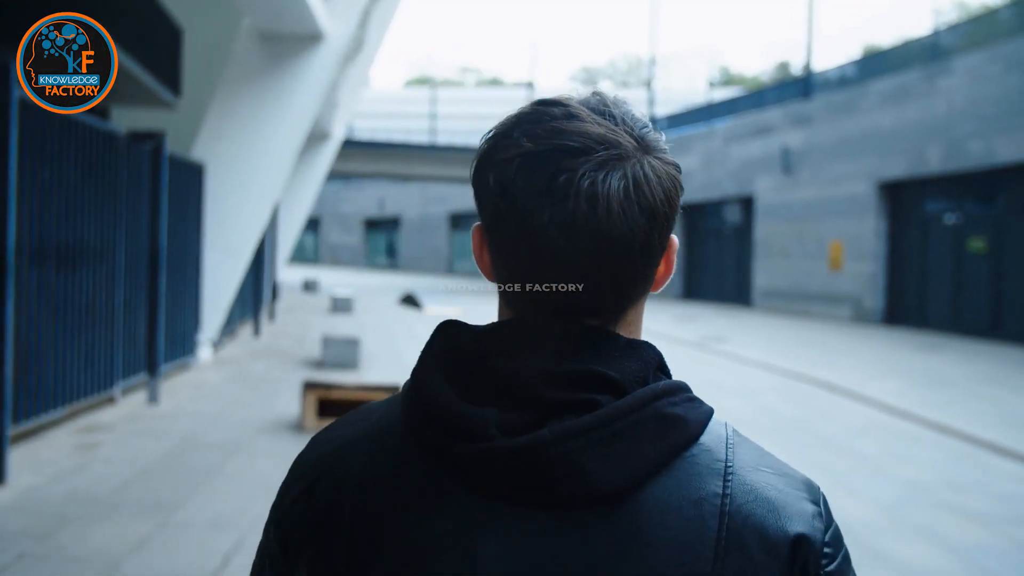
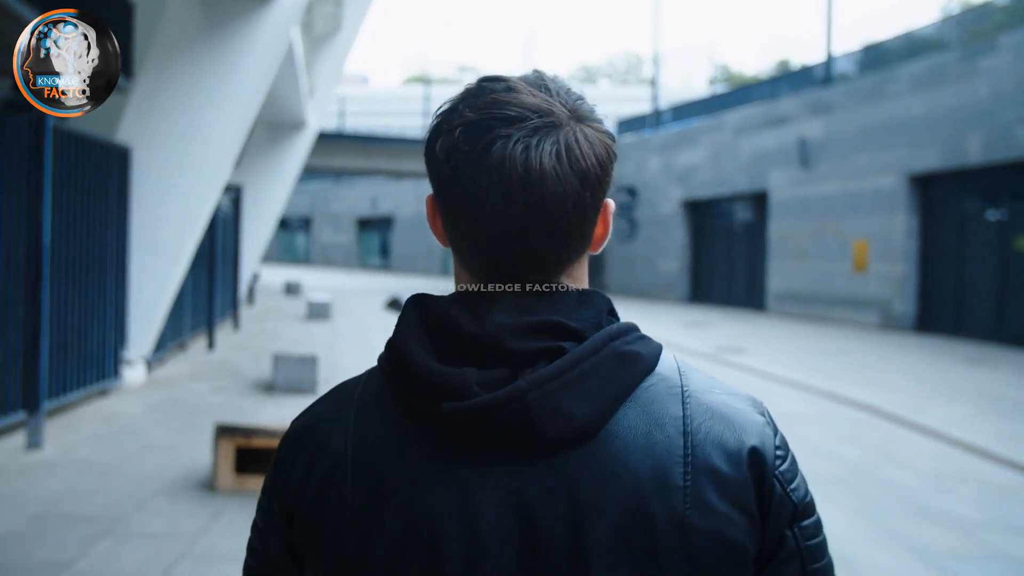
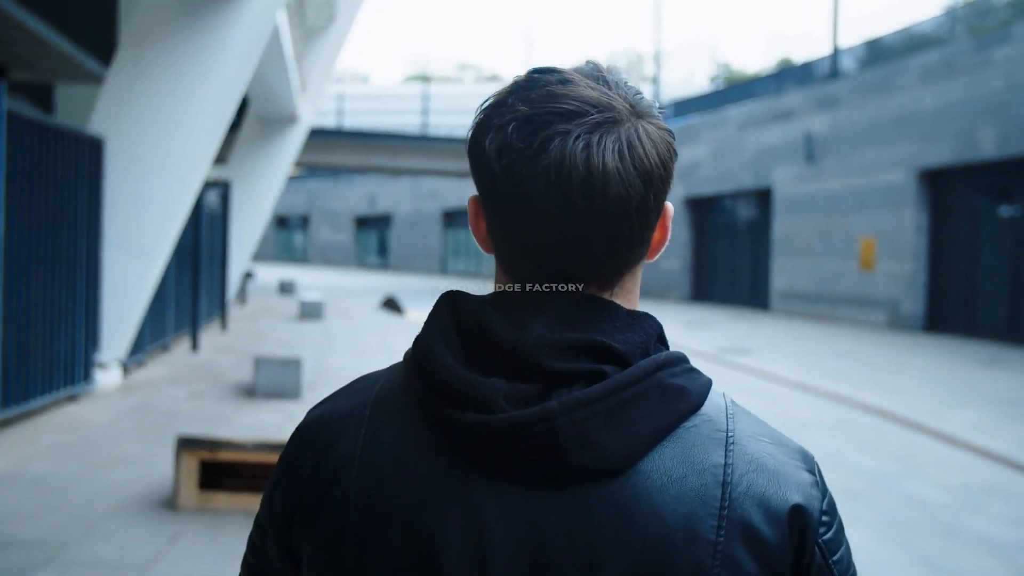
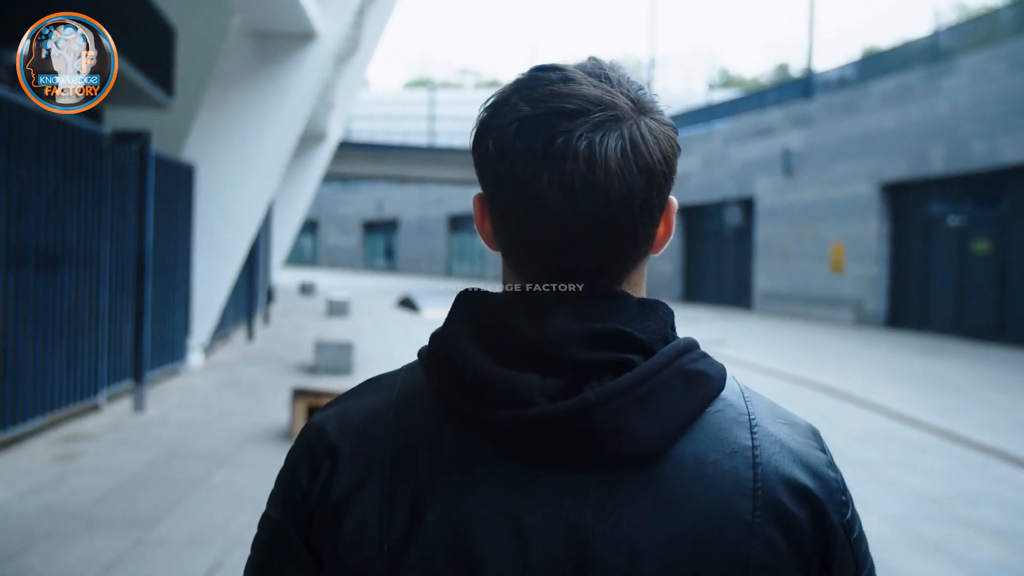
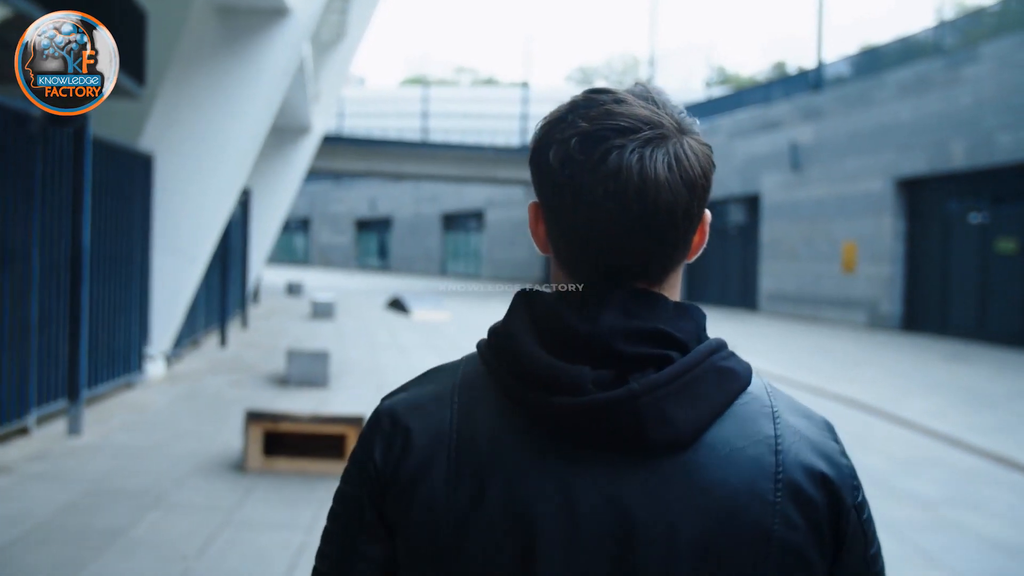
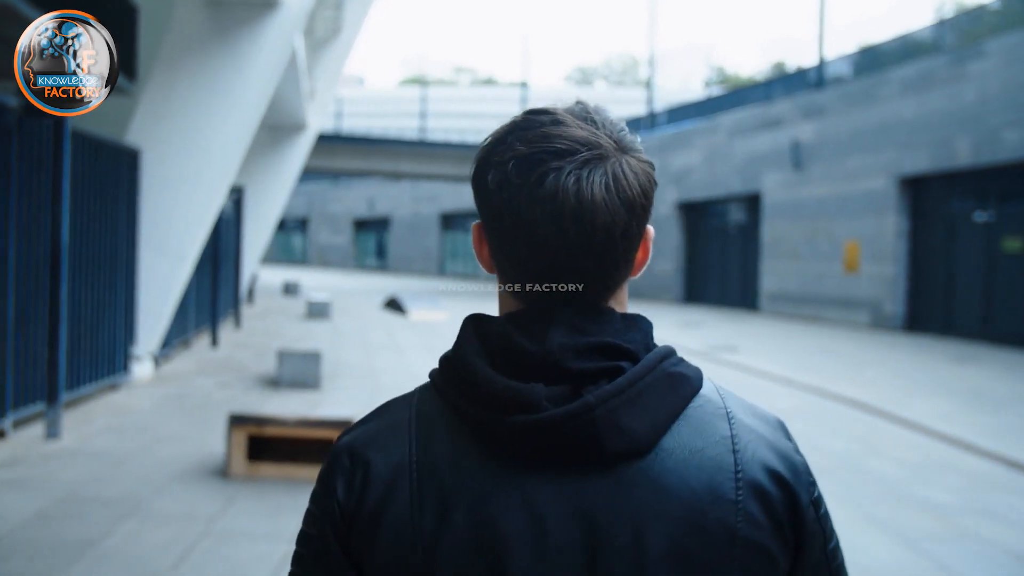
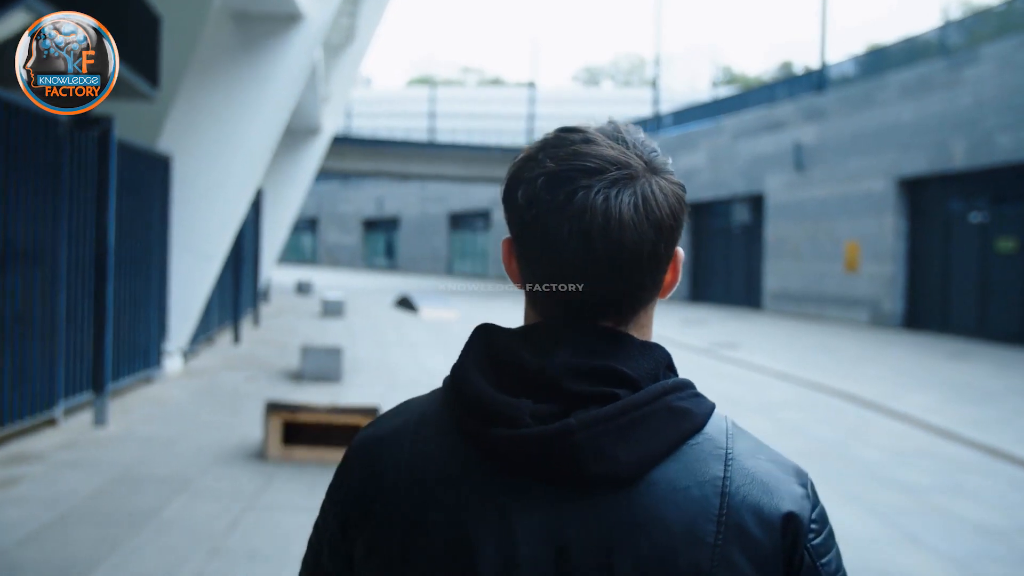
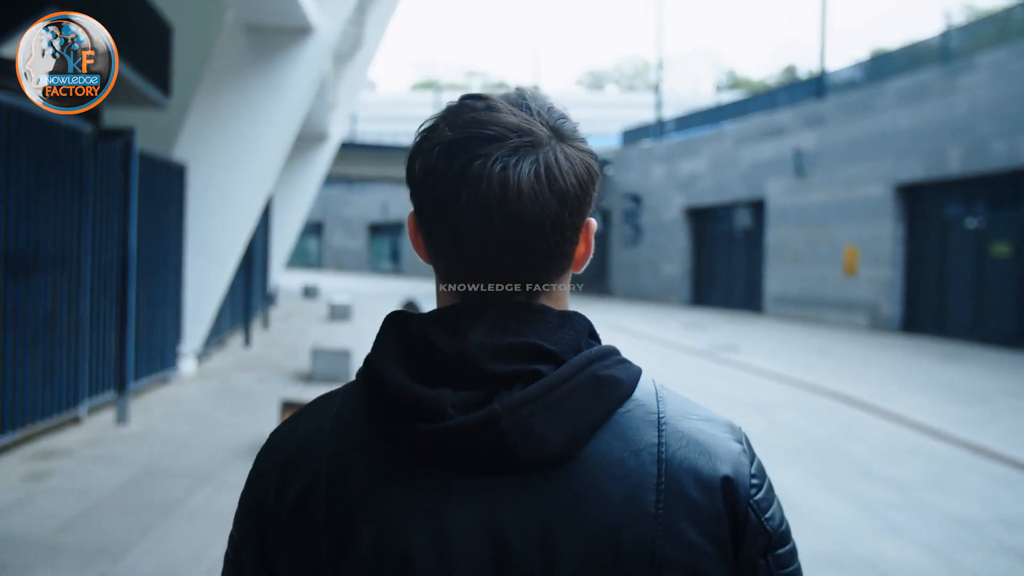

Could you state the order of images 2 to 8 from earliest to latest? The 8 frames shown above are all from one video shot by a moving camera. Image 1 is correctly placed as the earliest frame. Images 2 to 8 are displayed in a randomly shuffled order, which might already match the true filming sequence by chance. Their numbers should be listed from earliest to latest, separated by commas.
4, 8, 7, 5, 6, 2, 3
